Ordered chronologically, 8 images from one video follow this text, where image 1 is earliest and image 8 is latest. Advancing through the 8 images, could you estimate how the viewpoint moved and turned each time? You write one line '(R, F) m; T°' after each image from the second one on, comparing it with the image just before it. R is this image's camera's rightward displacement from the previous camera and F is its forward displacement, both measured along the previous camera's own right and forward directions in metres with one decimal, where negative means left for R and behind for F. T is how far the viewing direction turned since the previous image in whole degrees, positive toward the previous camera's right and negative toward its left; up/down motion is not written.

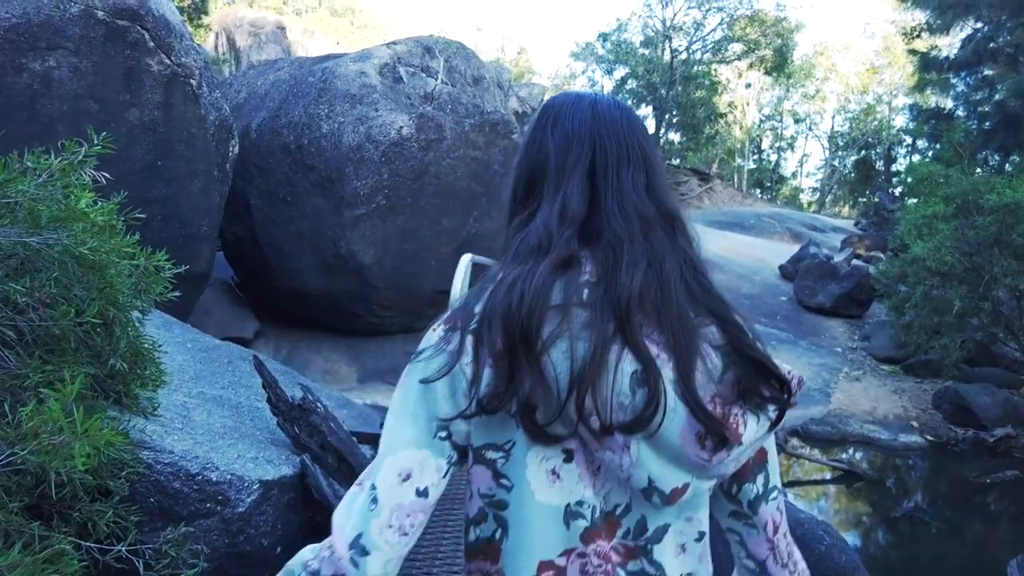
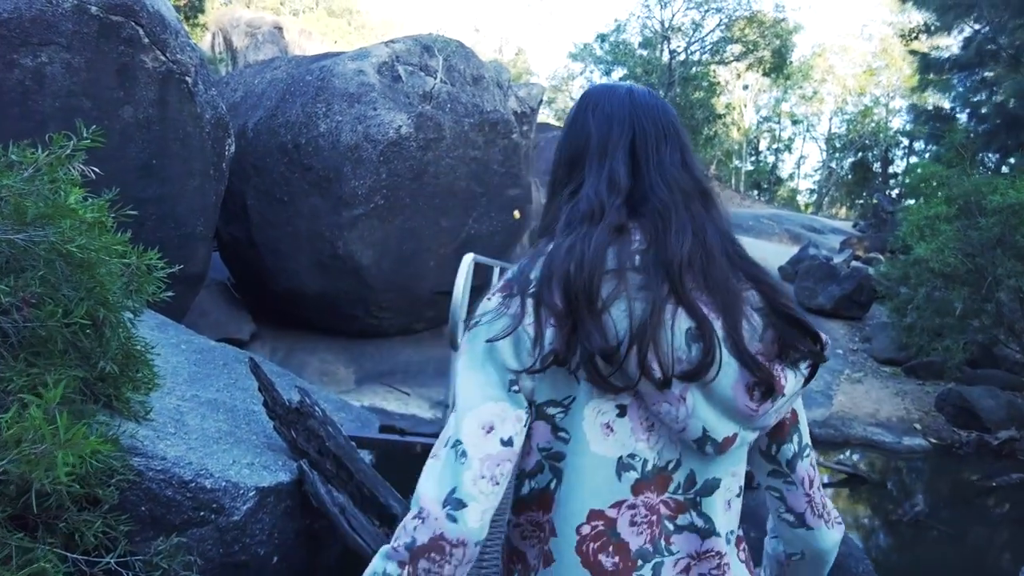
(0.0, +0.1) m; 0°
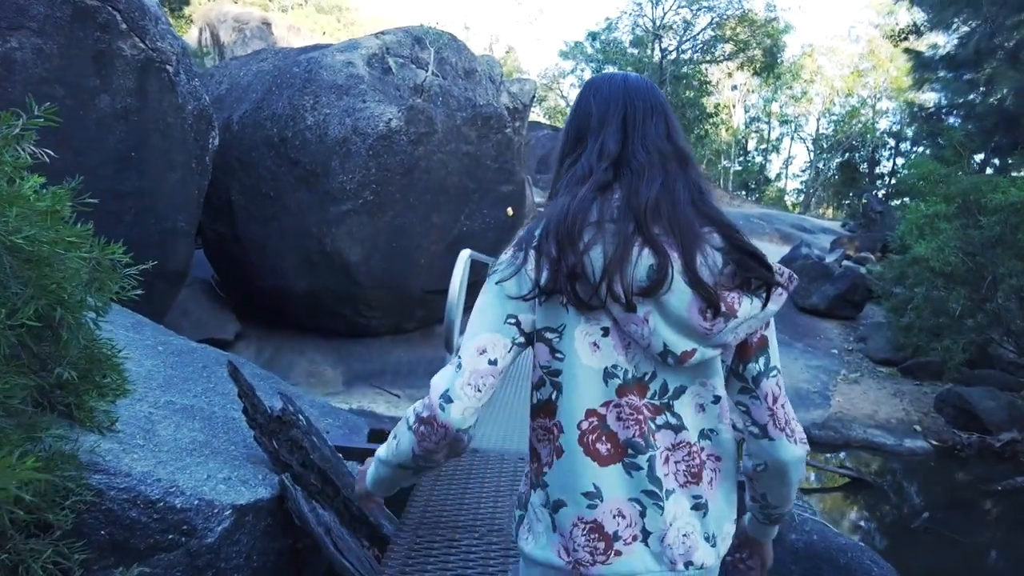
(0.0, +0.2) m; +1°
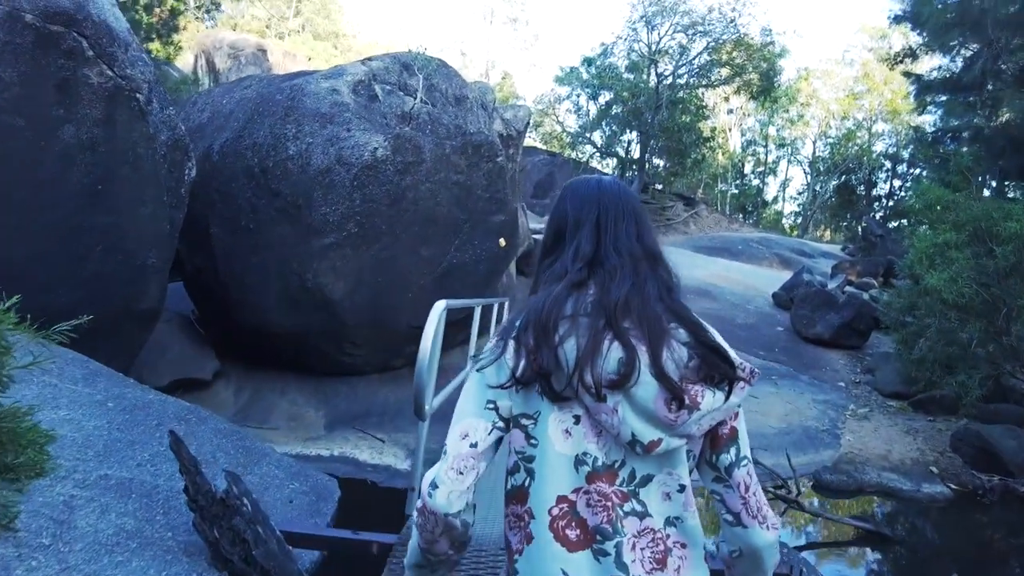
(0.0, +0.3) m; 0°
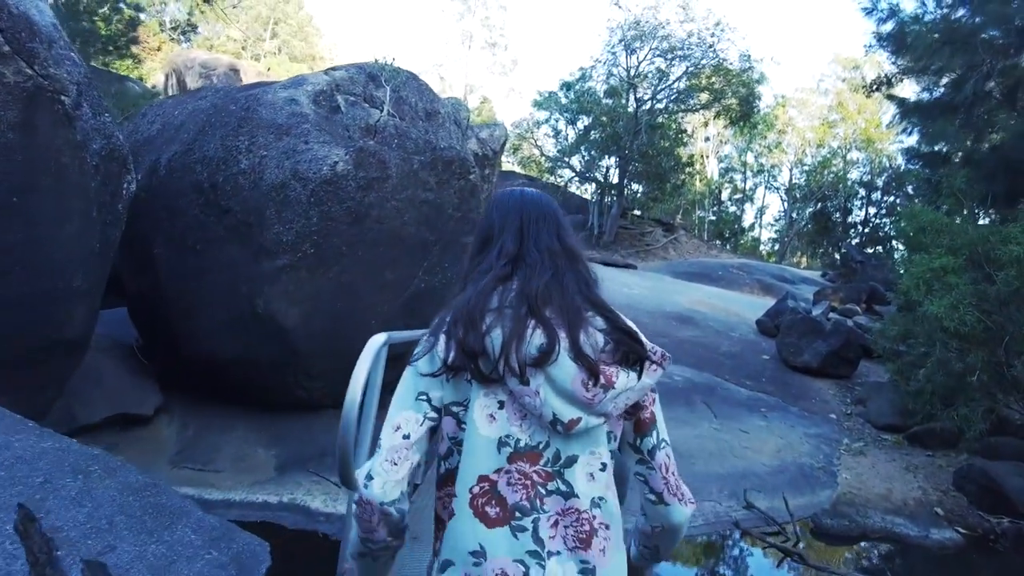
(0.0, +0.5) m; +1°
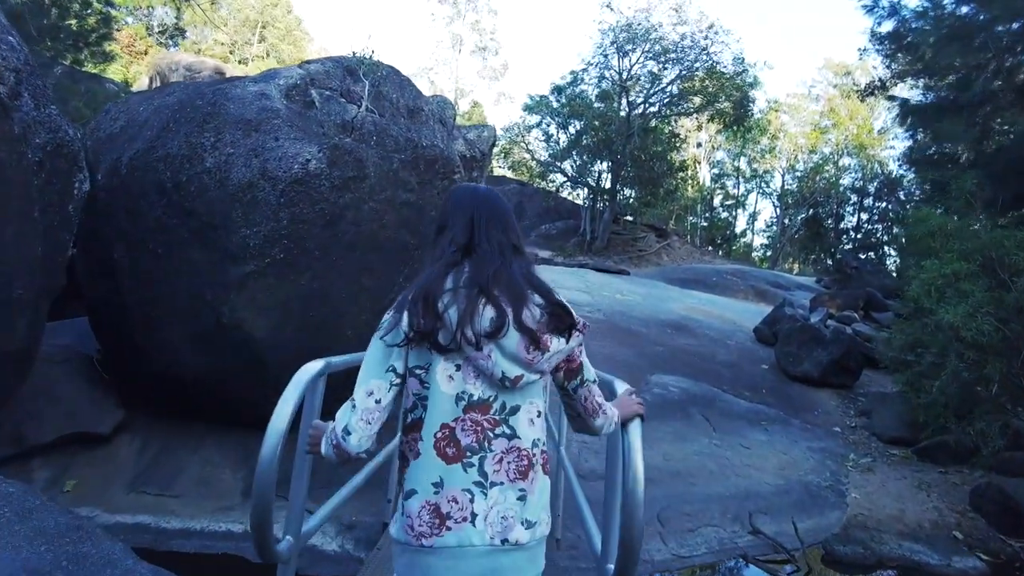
(0.0, +0.4) m; +1°
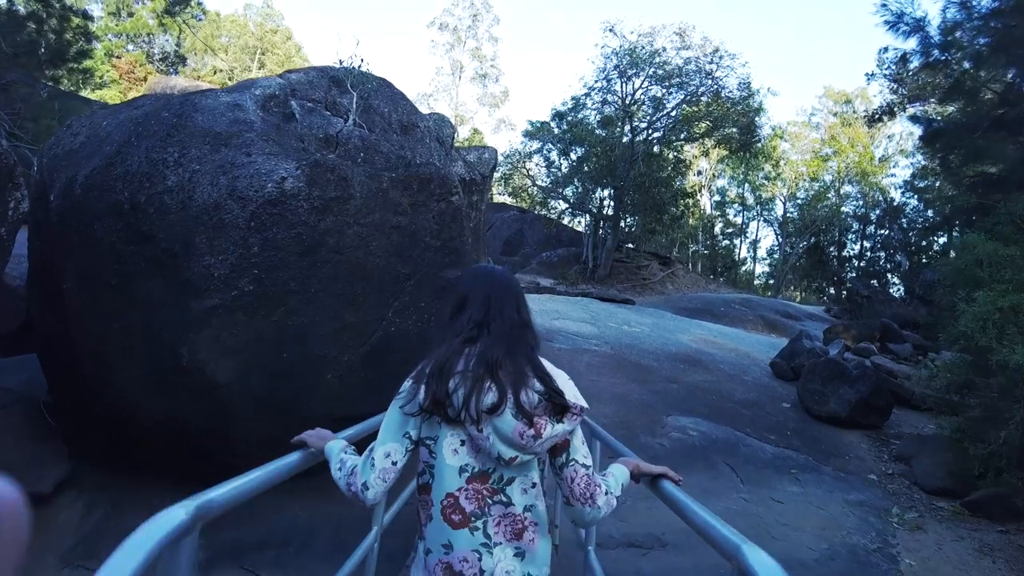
(0.0, +0.7) m; 0°
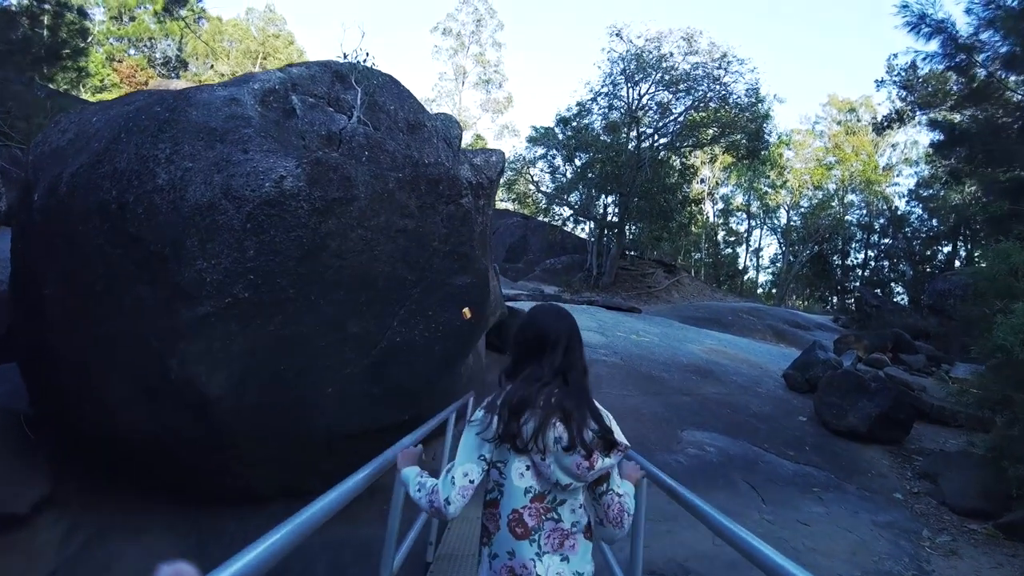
(-0.1, +0.3) m; 0°
